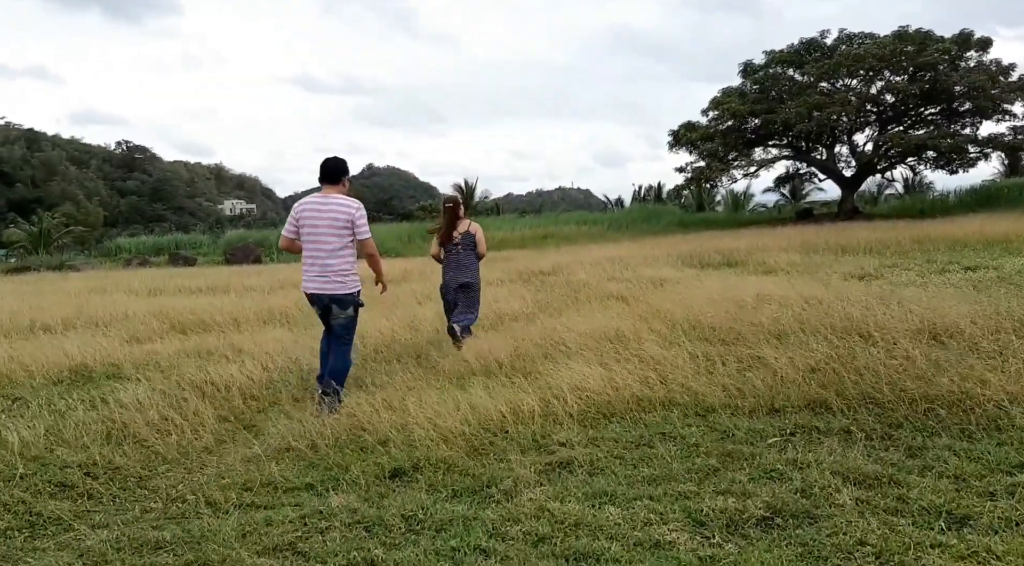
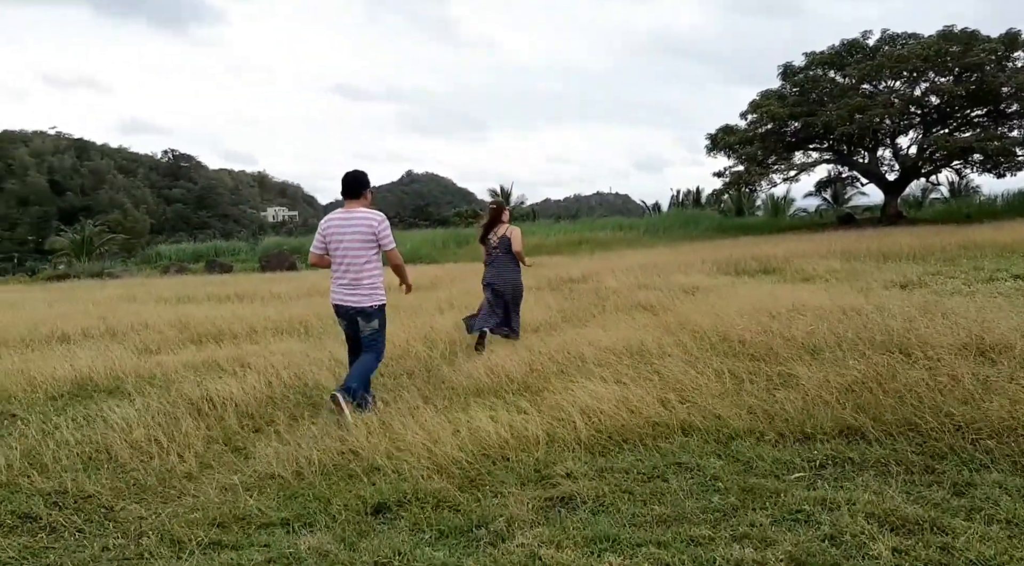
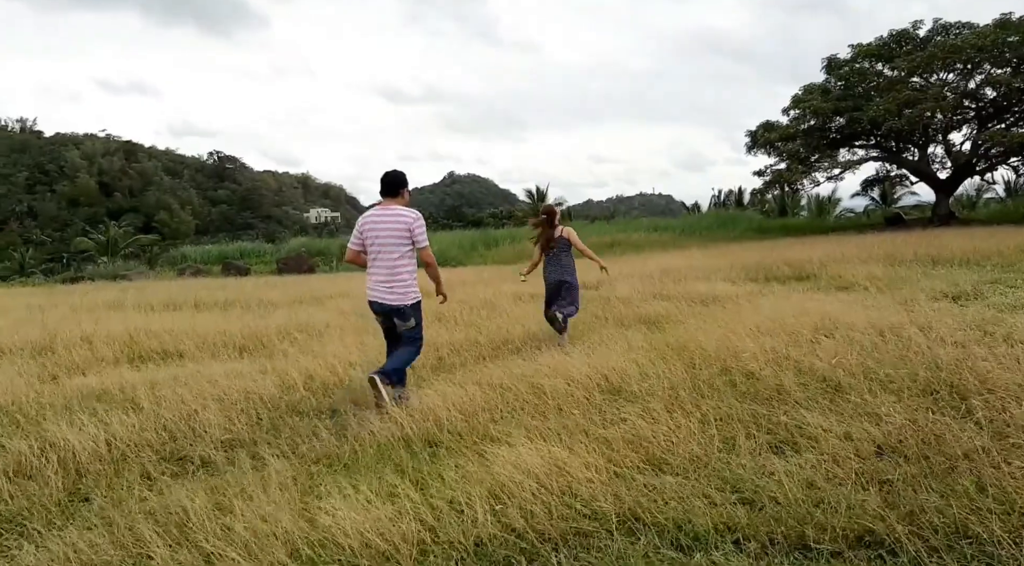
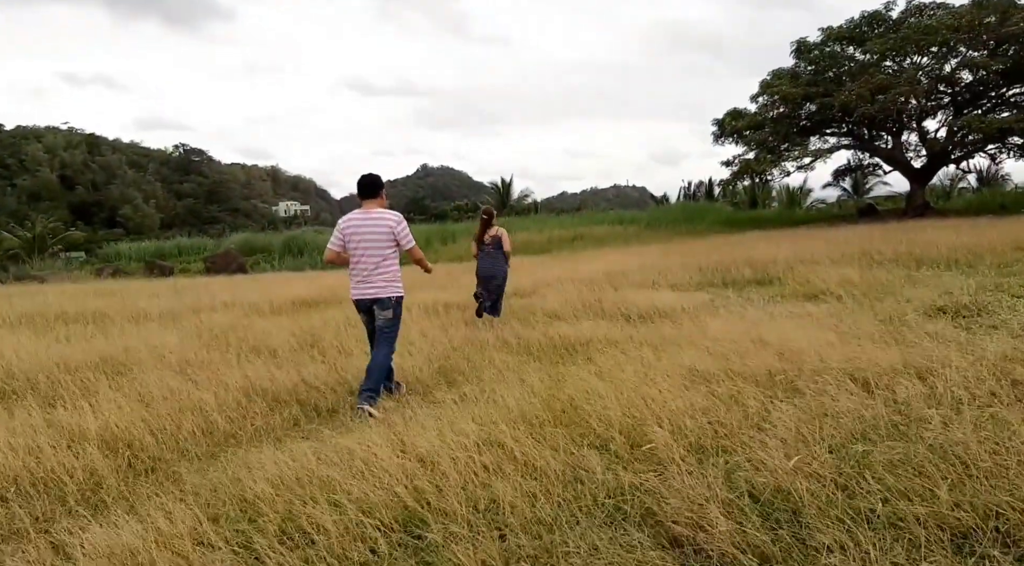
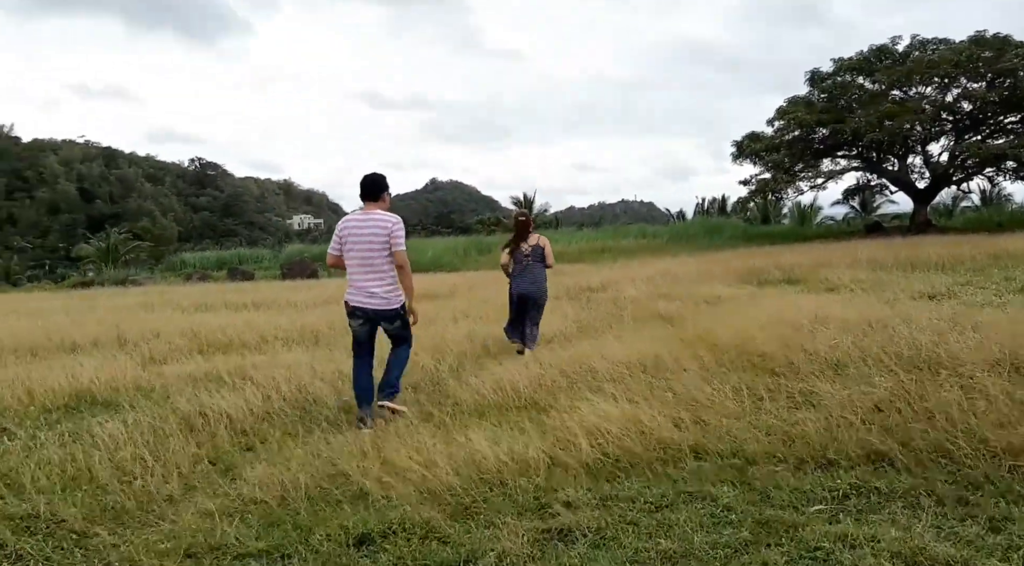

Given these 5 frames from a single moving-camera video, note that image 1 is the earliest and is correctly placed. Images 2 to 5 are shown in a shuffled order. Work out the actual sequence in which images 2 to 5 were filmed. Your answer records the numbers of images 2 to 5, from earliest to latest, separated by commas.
2, 5, 3, 4
